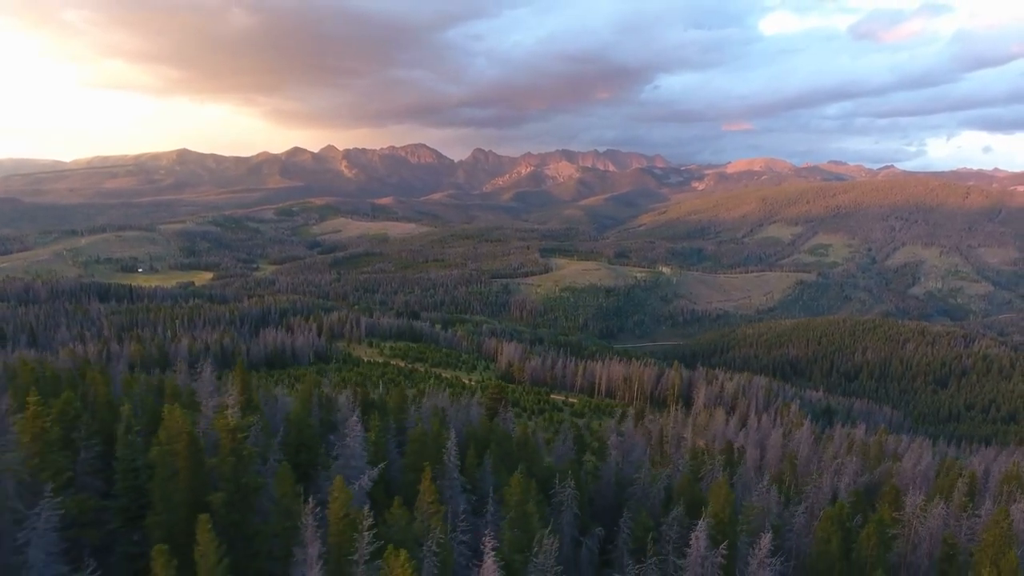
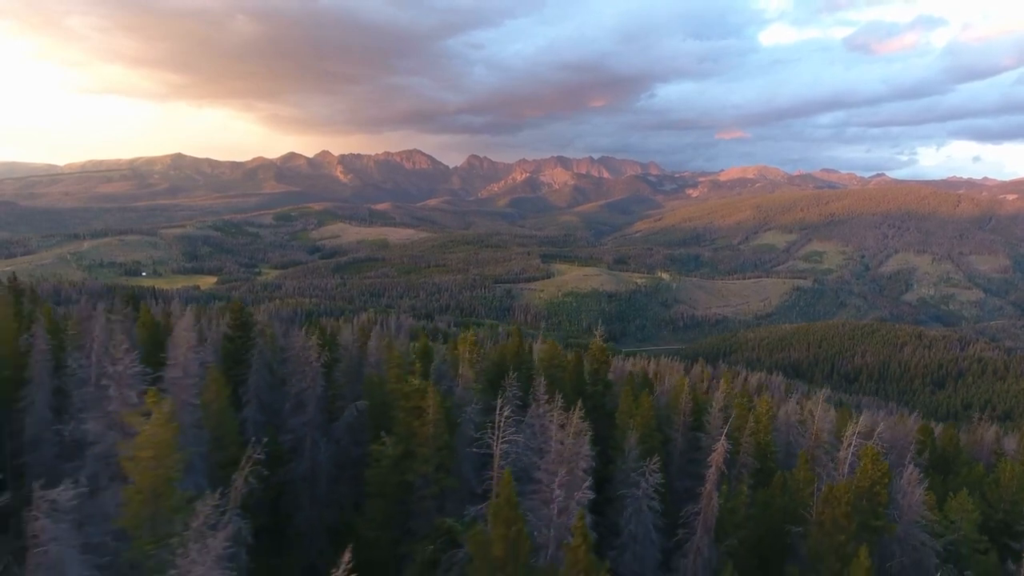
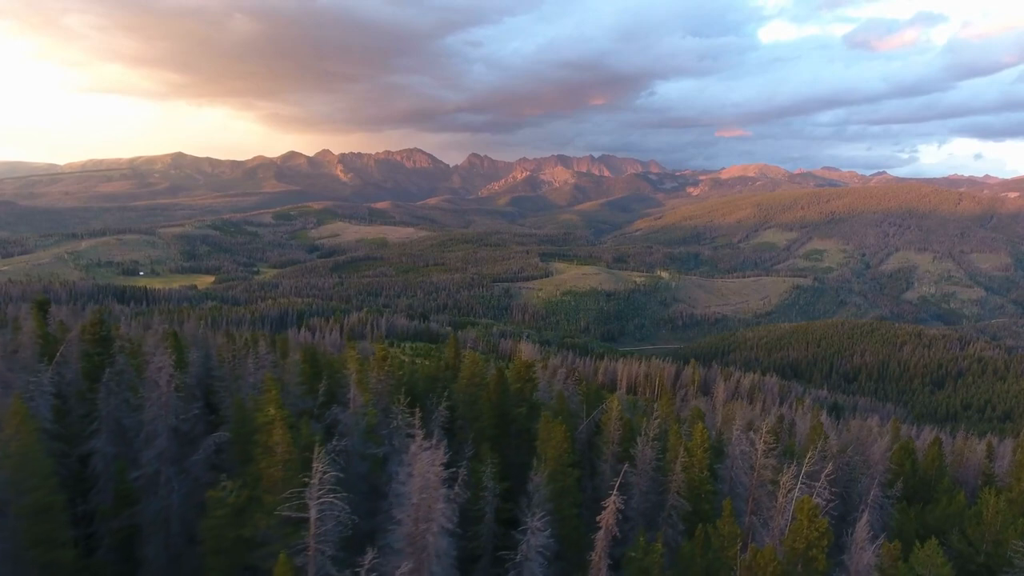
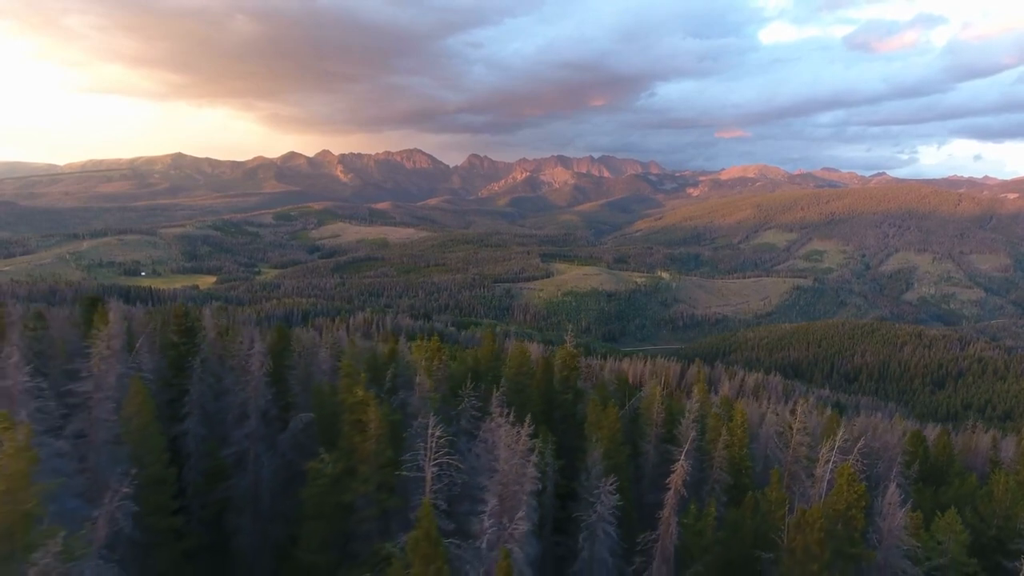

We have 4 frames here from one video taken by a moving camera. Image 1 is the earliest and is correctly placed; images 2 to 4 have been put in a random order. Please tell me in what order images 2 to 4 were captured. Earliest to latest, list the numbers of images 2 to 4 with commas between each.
3, 4, 2
